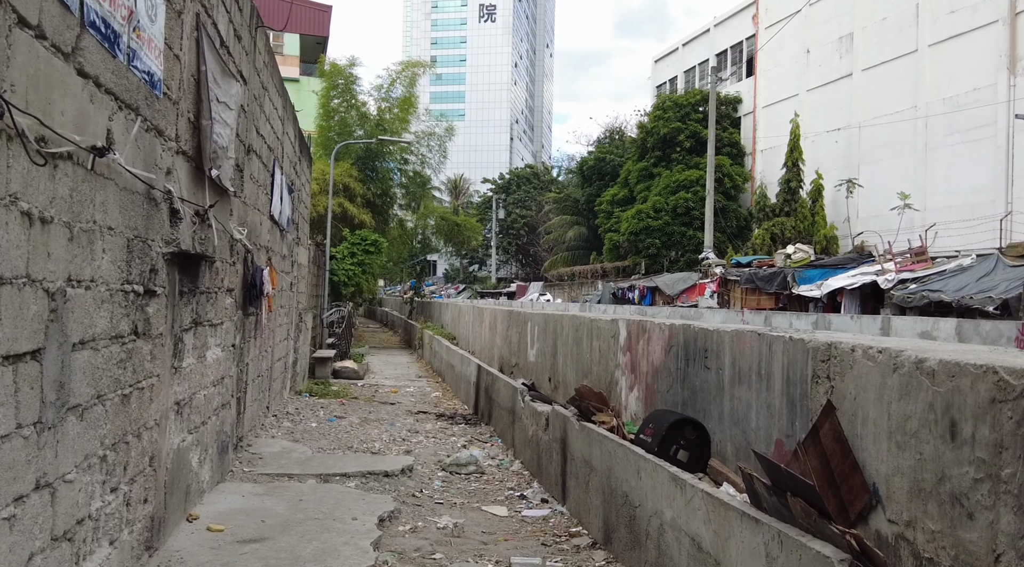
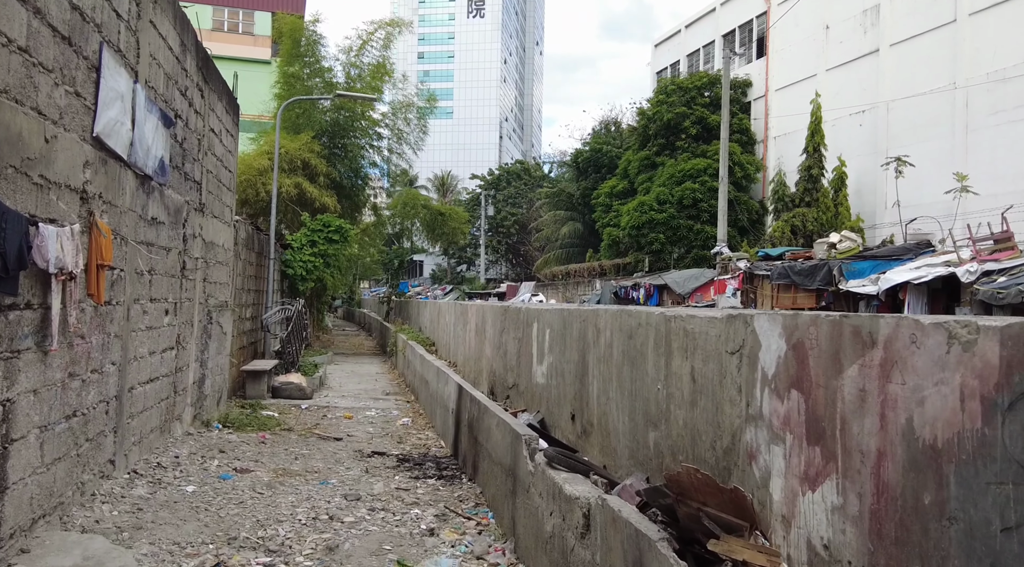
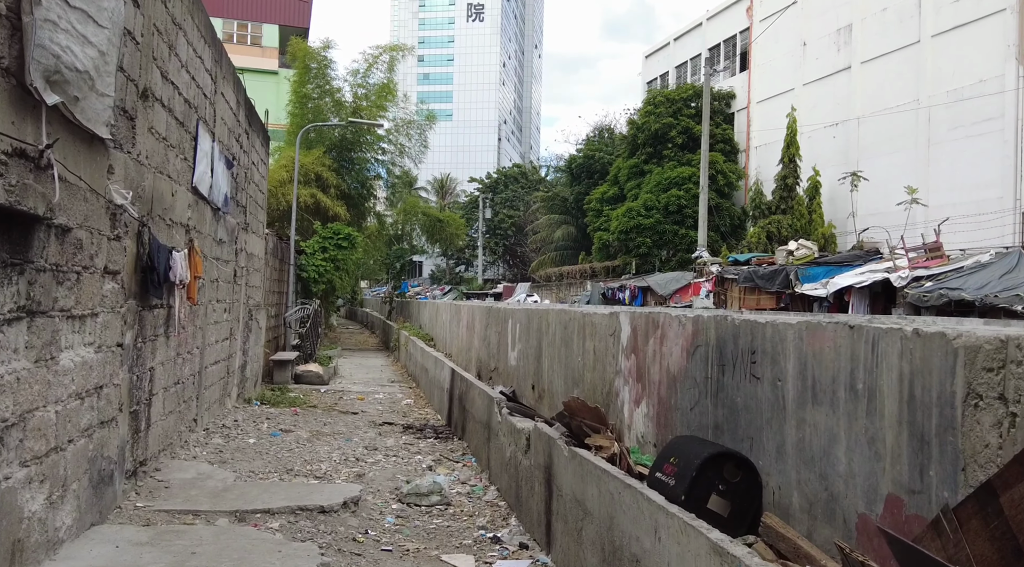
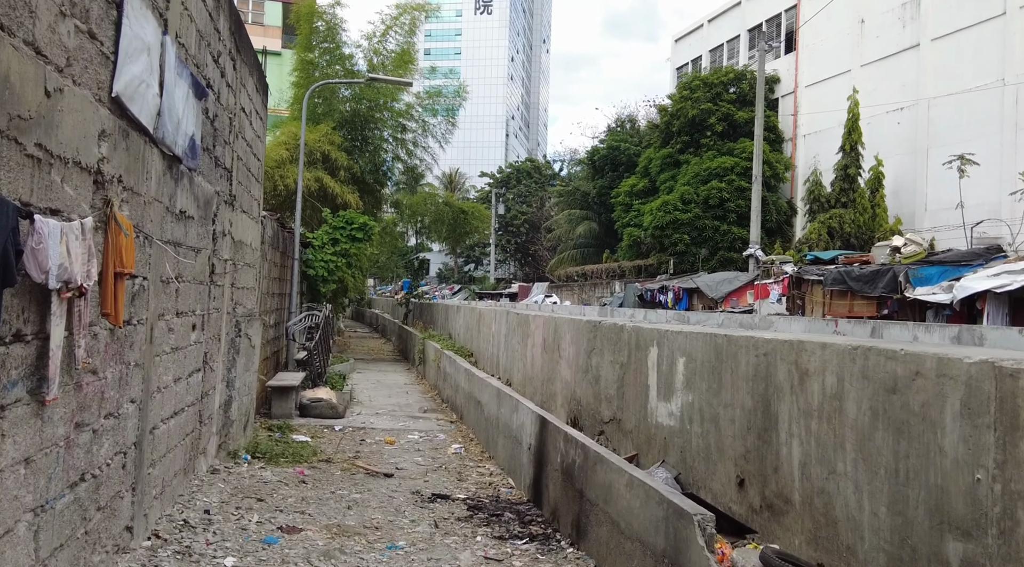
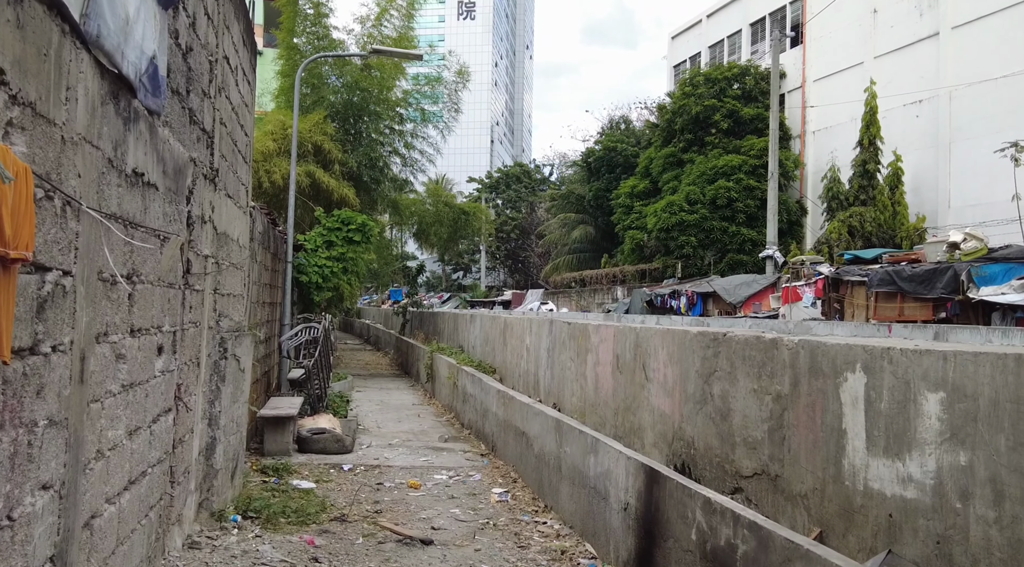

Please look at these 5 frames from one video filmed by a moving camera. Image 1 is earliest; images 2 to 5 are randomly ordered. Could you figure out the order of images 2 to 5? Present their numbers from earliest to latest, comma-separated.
3, 2, 4, 5
